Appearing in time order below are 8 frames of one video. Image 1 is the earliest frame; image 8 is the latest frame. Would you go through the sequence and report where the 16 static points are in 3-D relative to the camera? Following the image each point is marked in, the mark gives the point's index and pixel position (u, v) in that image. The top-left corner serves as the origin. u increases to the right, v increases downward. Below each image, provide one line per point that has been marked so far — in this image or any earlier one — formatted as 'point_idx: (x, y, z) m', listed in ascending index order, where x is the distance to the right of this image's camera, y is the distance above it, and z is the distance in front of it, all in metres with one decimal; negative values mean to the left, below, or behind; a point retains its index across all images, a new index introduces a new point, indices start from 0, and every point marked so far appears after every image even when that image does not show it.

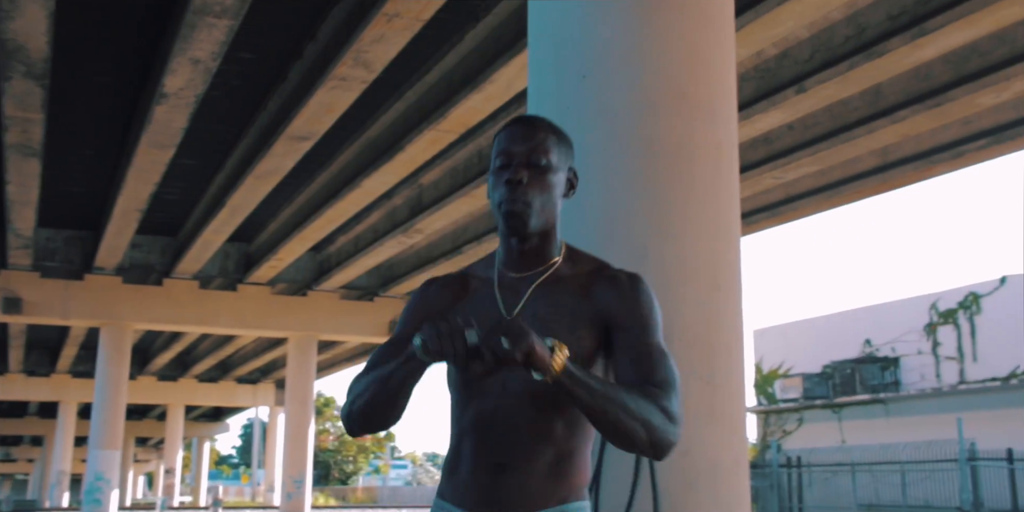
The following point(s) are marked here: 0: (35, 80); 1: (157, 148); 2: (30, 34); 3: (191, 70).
0: (-5.8, +2.1, +11.5) m
1: (-5.1, +1.6, +13.8) m
2: (-5.3, +2.5, +10.4) m
3: (-3.9, +2.2, +11.4) m
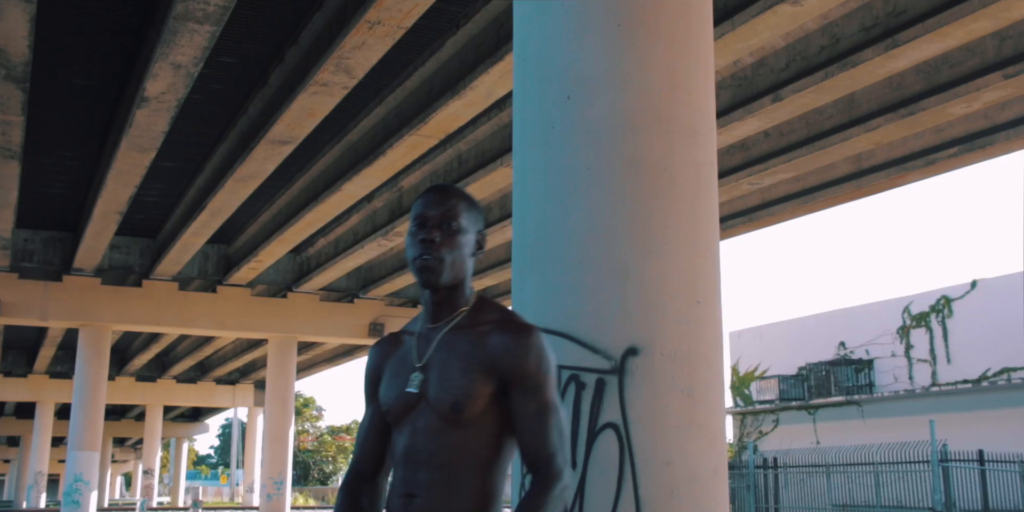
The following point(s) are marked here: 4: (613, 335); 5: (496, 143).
0: (-6.0, +2.1, +11.5) m
1: (-5.4, +1.5, +13.8) m
2: (-5.5, +2.4, +10.4) m
3: (-4.1, +2.2, +11.4) m
4: (+0.3, -0.3, +3.5) m
5: (-0.2, +1.8, +15.1) m
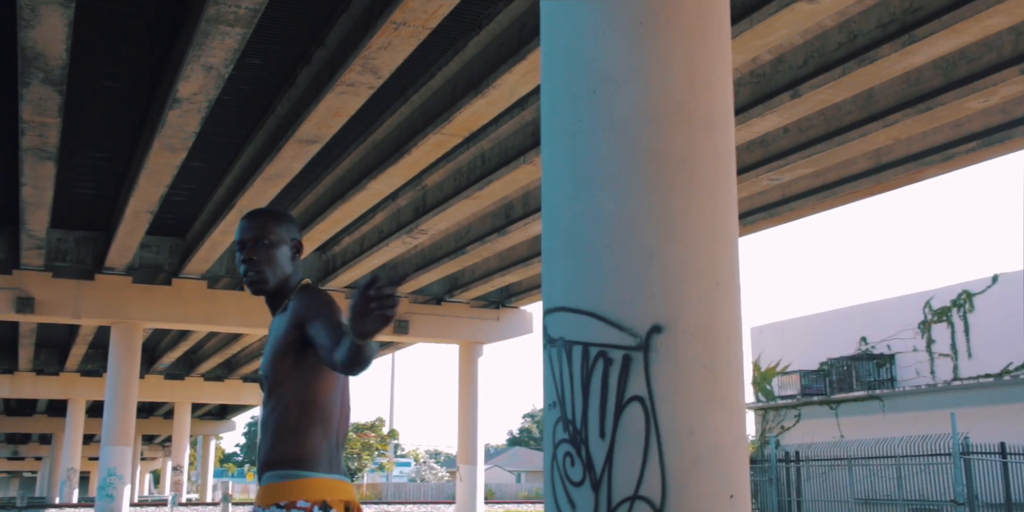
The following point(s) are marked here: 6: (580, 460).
0: (-5.8, +2.1, +11.8) m
1: (-5.1, +1.6, +14.2) m
2: (-5.3, +2.4, +10.8) m
3: (-3.8, +2.2, +11.7) m
4: (+0.5, -0.2, +3.8) m
5: (+0.1, +1.9, +15.3) m
6: (+0.3, -0.8, +3.8) m
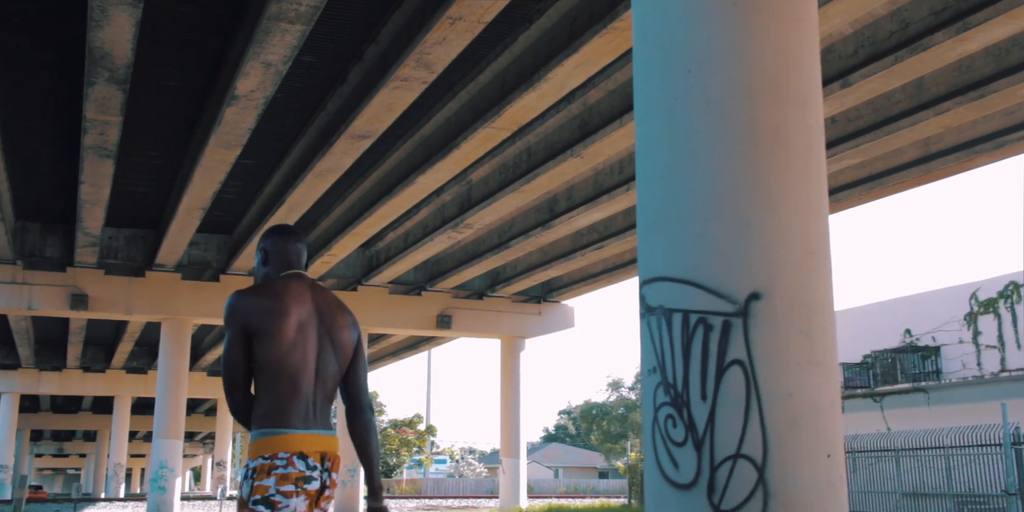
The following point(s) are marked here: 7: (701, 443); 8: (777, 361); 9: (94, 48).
0: (-5.1, +2.2, +12.2) m
1: (-4.4, +1.7, +14.5) m
2: (-4.7, +2.5, +11.1) m
3: (-3.2, +2.3, +12.0) m
4: (+0.9, -0.1, +3.9) m
5: (+0.9, +2.0, +15.5) m
6: (+0.7, -0.7, +3.9) m
7: (+0.8, -0.8, +3.9) m
8: (+1.1, -0.4, +3.8) m
9: (-5.0, +2.5, +11.3) m
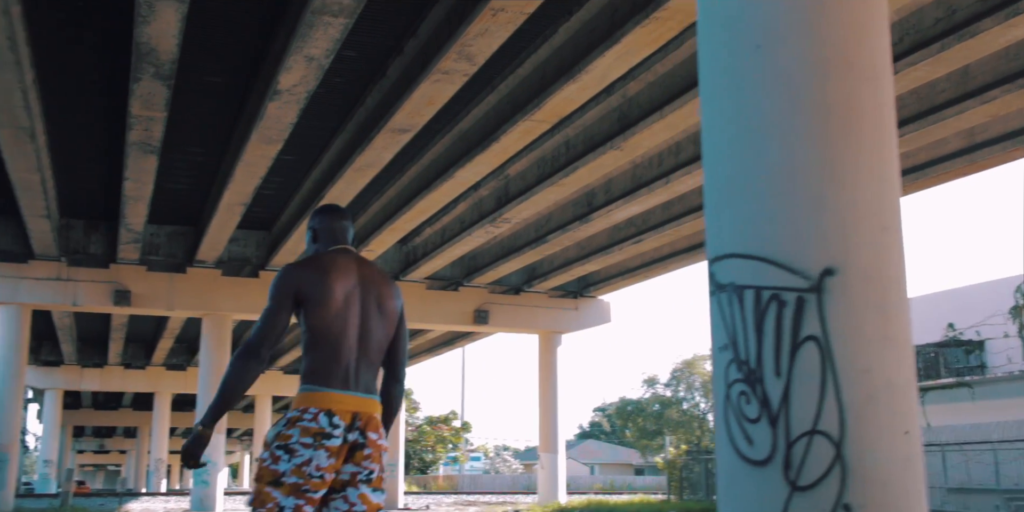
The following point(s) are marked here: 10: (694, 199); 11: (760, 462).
0: (-4.6, +2.3, +12.3) m
1: (-3.8, +1.7, +14.6) m
2: (-4.1, +2.6, +11.2) m
3: (-2.6, +2.4, +12.1) m
4: (+1.2, 0.0, +3.9) m
5: (+1.5, +2.1, +15.4) m
6: (+1.0, -0.6, +3.9) m
7: (+1.1, -0.7, +3.8) m
8: (+1.4, -0.3, +3.8) m
9: (-4.5, +2.5, +11.4) m
10: (+3.5, +1.1, +18.3) m
11: (+1.0, -0.8, +3.8) m
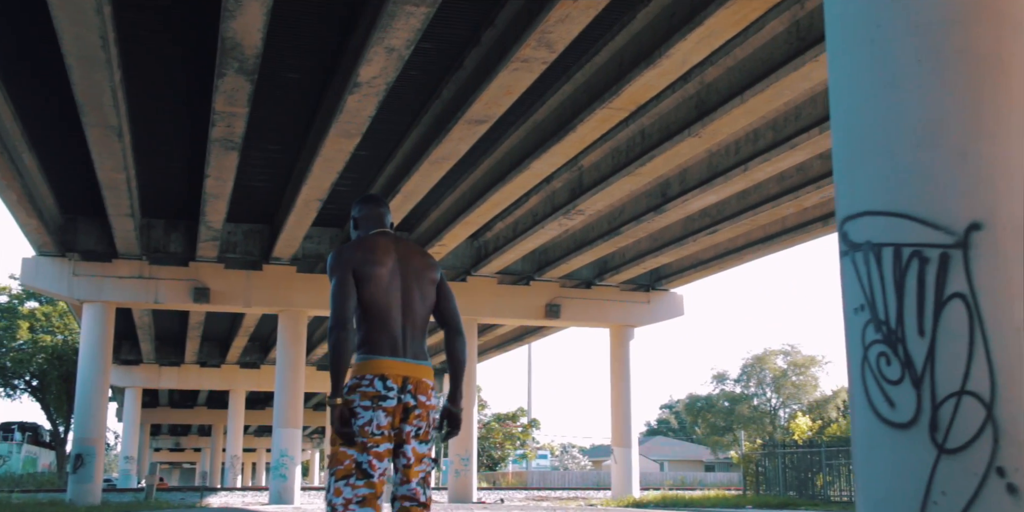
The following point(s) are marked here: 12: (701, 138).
0: (-3.5, +2.4, +12.5) m
1: (-2.6, +1.9, +14.7) m
2: (-3.2, +2.7, +11.4) m
3: (-1.6, +2.5, +12.2) m
4: (+1.7, +0.2, +3.7) m
5: (+2.7, +2.3, +15.3) m
6: (+1.5, -0.4, +3.8) m
7: (+1.6, -0.5, +3.7) m
8: (+1.9, -0.1, +3.6) m
9: (-3.5, +2.7, +11.6) m
10: (+4.9, +1.3, +18.0) m
11: (+1.5, -0.7, +3.7) m
12: (+3.0, +1.9, +15.1) m
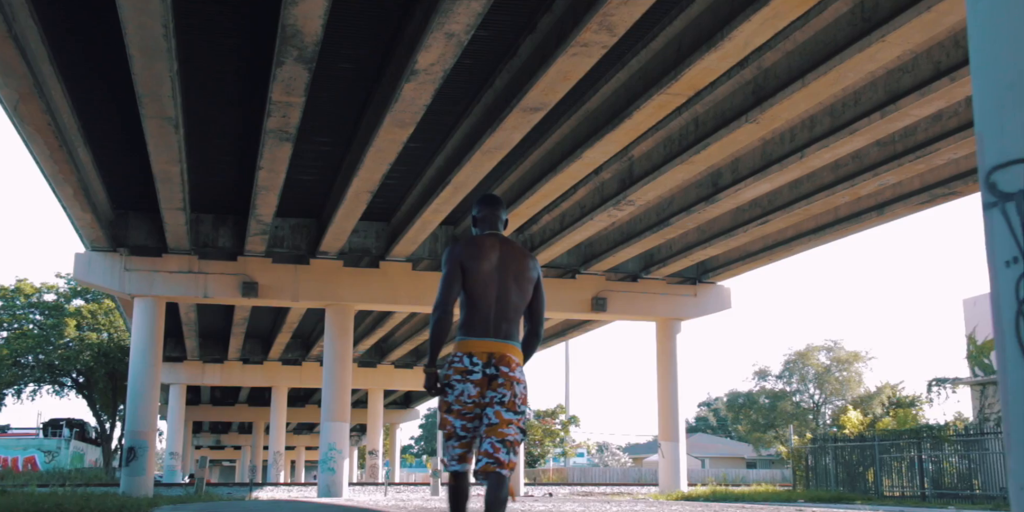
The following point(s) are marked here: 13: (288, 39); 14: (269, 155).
0: (-2.8, +2.5, +12.5) m
1: (-1.7, +2.0, +14.7) m
2: (-2.4, +2.9, +11.4) m
3: (-0.9, +2.7, +12.1) m
4: (+2.2, +0.4, +3.6) m
5: (+3.6, +2.5, +15.1) m
6: (+2.1, -0.2, +3.6) m
7: (+2.1, -0.3, +3.5) m
8: (+2.4, +0.1, +3.4) m
9: (-2.7, +2.8, +11.6) m
10: (+5.9, +1.5, +17.7) m
11: (+2.1, -0.5, +3.5) m
12: (+3.9, +2.1, +14.9) m
13: (-2.8, +2.7, +11.9) m
14: (-4.0, +1.7, +15.7) m
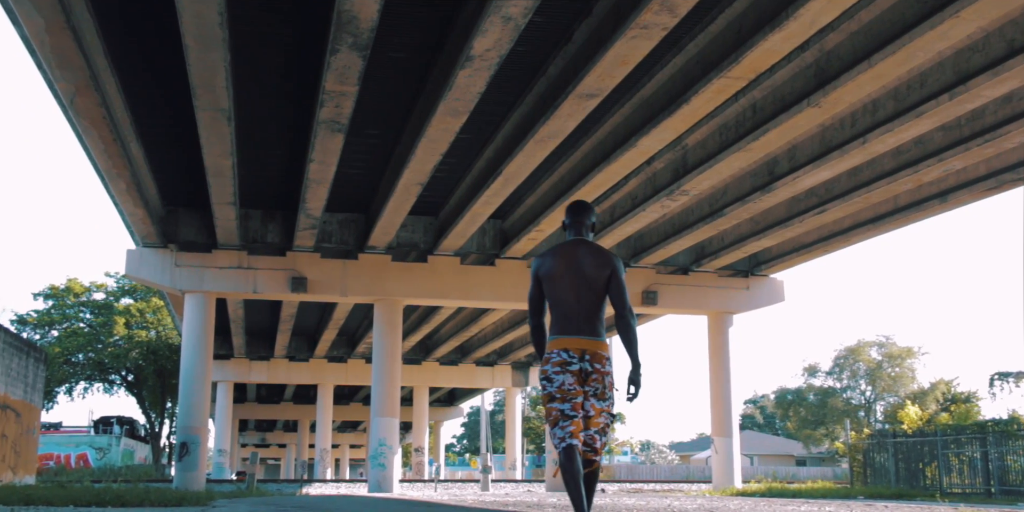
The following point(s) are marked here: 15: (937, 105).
0: (-2.0, +2.7, +12.4) m
1: (-0.9, +2.1, +14.5) m
2: (-1.7, +3.0, +11.2) m
3: (-0.1, +2.8, +11.9) m
4: (+2.7, +0.5, +3.2) m
5: (+4.4, +2.7, +14.7) m
6: (+2.5, 0.0, +3.3) m
7: (+2.5, -0.1, +3.2) m
8: (+2.8, +0.2, +3.1) m
9: (-2.0, +2.9, +11.4) m
10: (+6.8, +1.7, +17.2) m
11: (+2.5, -0.3, +3.2) m
12: (+4.7, +2.3, +14.5) m
13: (-2.1, +2.9, +11.7) m
14: (-3.2, +1.8, +15.6) m
15: (+6.2, +2.2, +13.9) m
